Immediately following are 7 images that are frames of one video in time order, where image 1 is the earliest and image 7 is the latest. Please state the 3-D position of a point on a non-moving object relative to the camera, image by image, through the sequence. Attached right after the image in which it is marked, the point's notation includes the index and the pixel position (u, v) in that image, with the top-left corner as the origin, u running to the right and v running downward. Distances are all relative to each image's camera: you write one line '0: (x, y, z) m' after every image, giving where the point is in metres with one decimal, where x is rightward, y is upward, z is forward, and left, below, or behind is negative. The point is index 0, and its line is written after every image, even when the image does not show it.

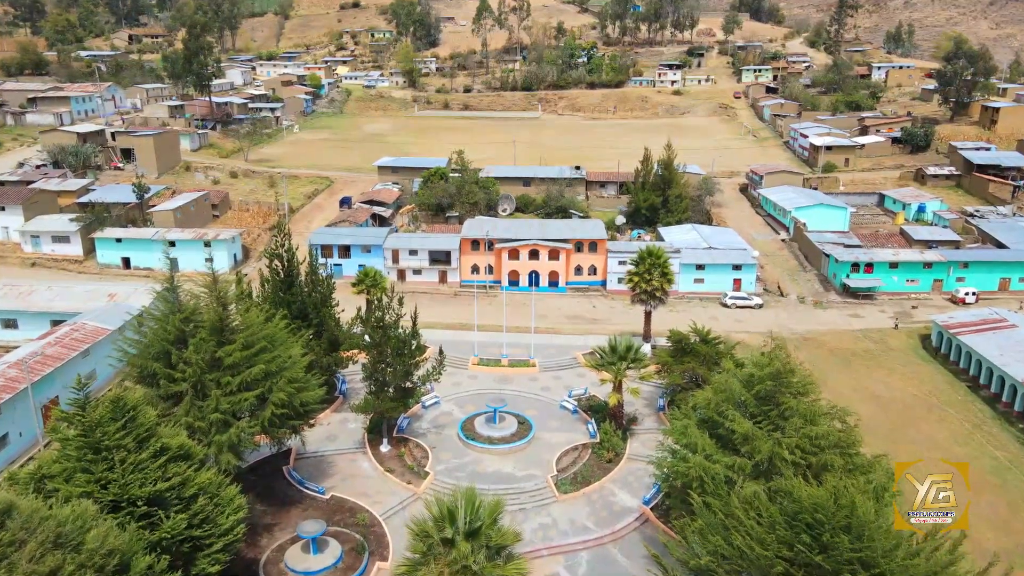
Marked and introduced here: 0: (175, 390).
0: (-7.2, -2.2, +17.2) m
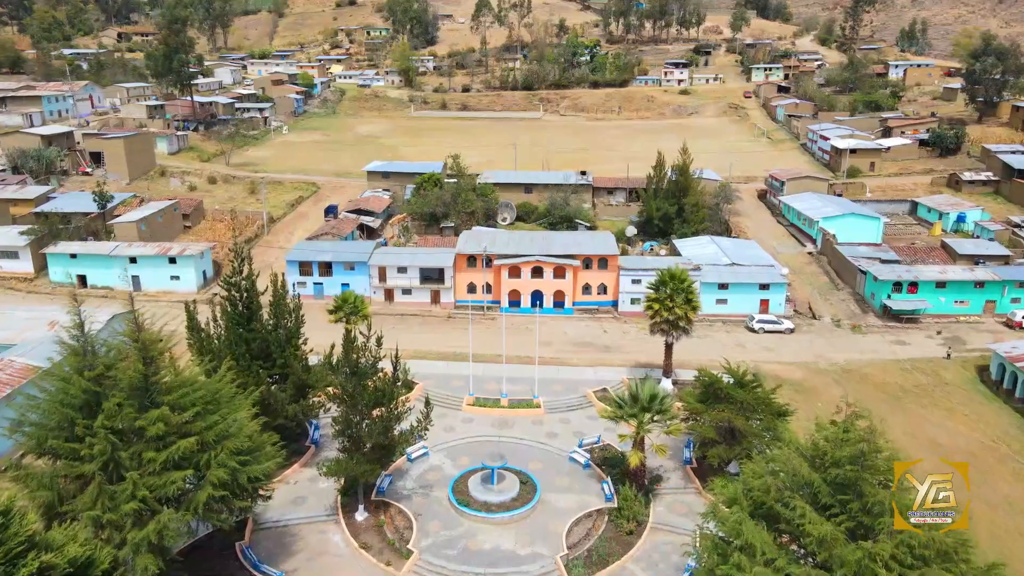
0: (-7.2, -3.0, +13.4) m
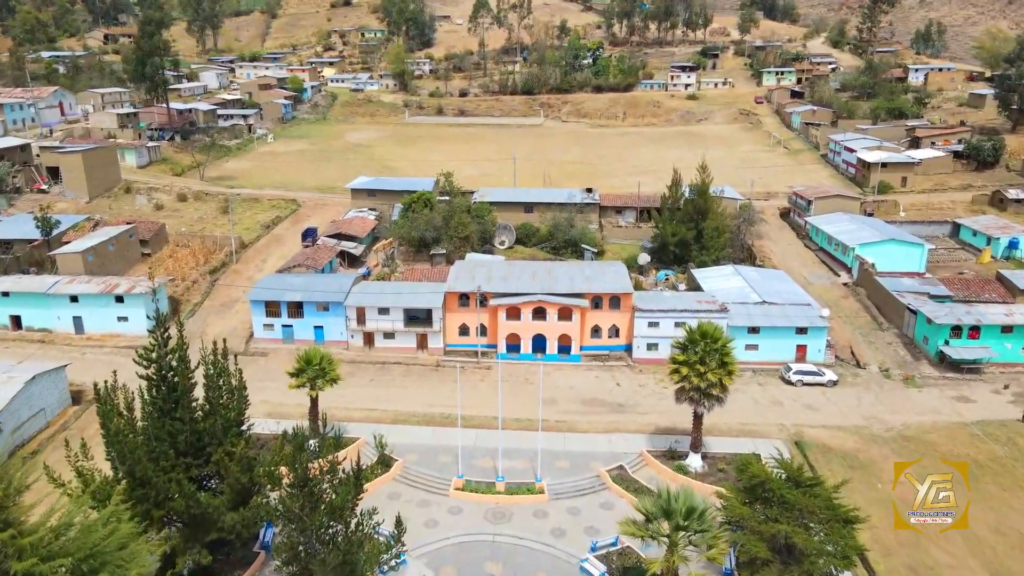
0: (-7.2, -4.5, +9.1) m
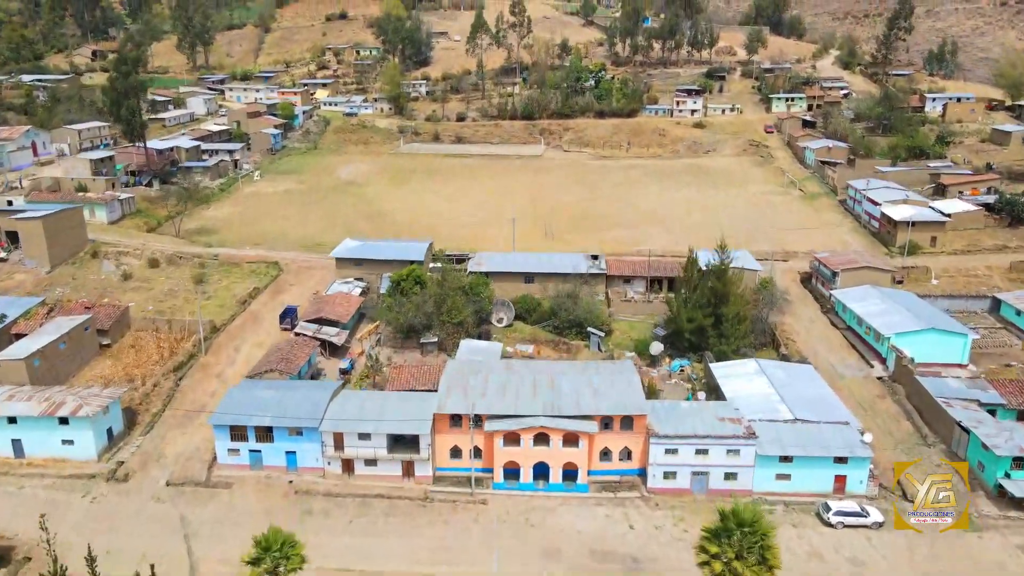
0: (-7.3, -8.3, +5.7) m
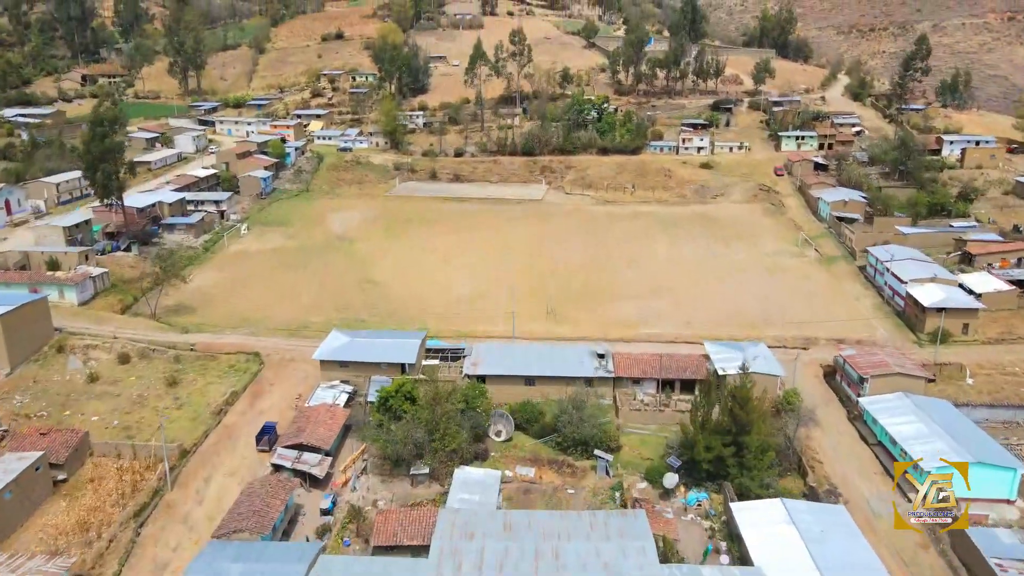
0: (-7.3, -12.8, +2.6) m
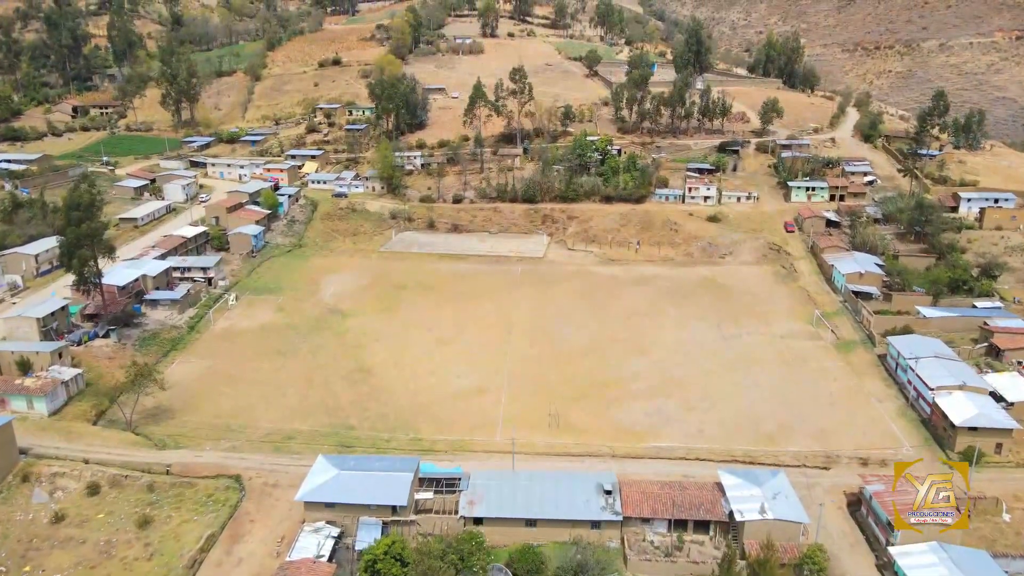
0: (-7.3, -18.3, -0.1) m
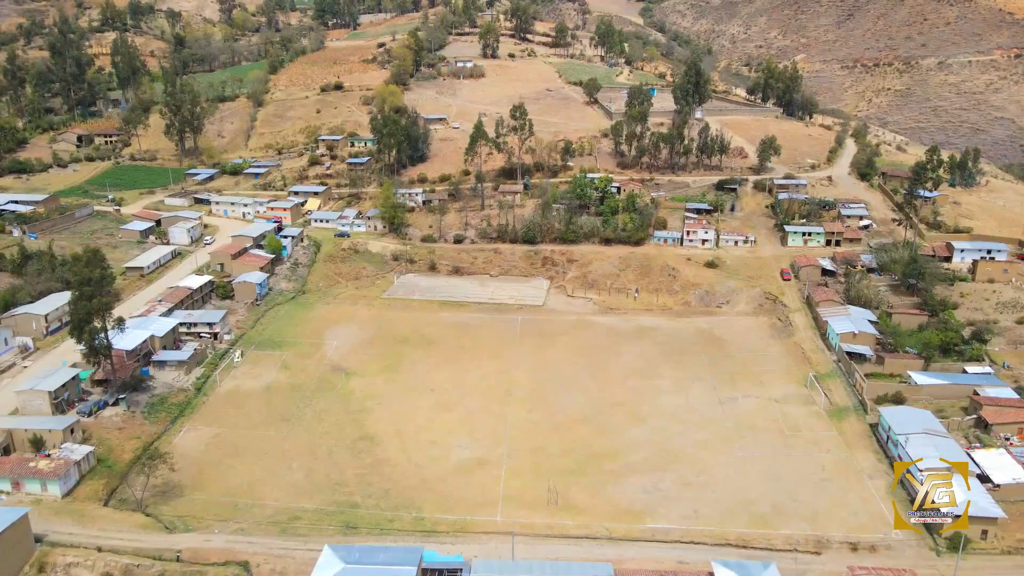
0: (-7.4, -22.8, +1.1) m
